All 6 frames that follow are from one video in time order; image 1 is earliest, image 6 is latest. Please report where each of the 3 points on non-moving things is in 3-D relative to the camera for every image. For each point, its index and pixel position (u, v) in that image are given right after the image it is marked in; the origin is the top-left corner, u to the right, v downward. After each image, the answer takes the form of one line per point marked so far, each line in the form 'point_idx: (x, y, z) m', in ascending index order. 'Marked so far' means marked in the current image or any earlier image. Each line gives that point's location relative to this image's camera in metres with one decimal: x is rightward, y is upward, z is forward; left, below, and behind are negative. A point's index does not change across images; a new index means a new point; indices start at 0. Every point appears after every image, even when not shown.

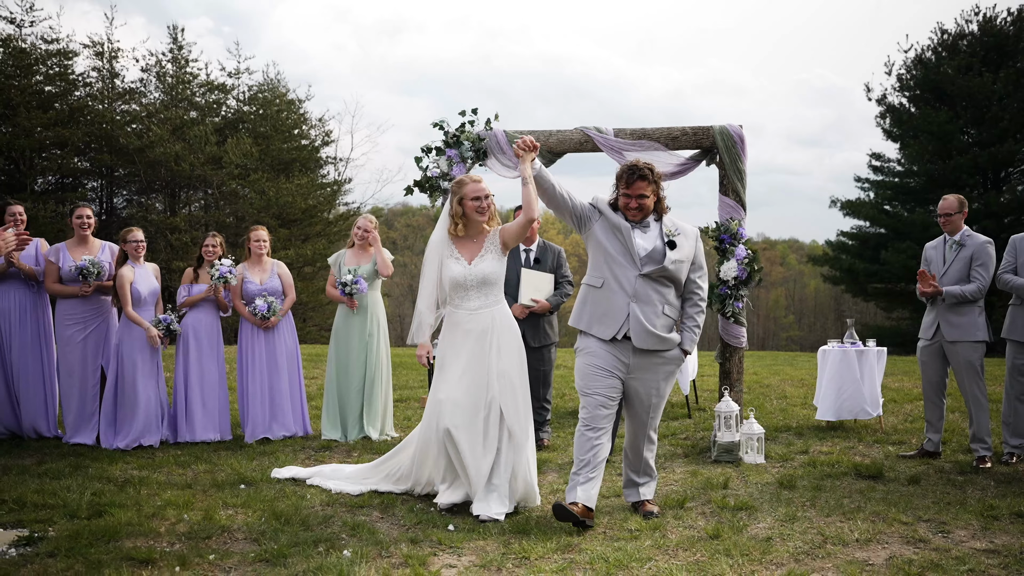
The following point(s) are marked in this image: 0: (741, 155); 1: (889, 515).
0: (+1.7, +1.0, +7.0) m
1: (+1.9, -1.1, +4.6) m
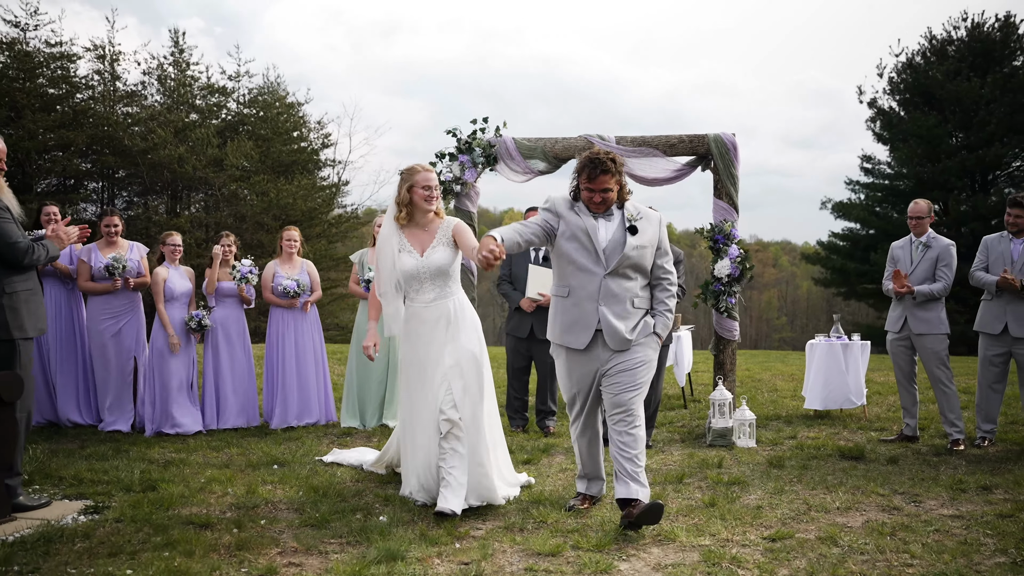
0: (+1.8, +1.0, +7.4) m
1: (+1.9, -1.1, +5.1) m
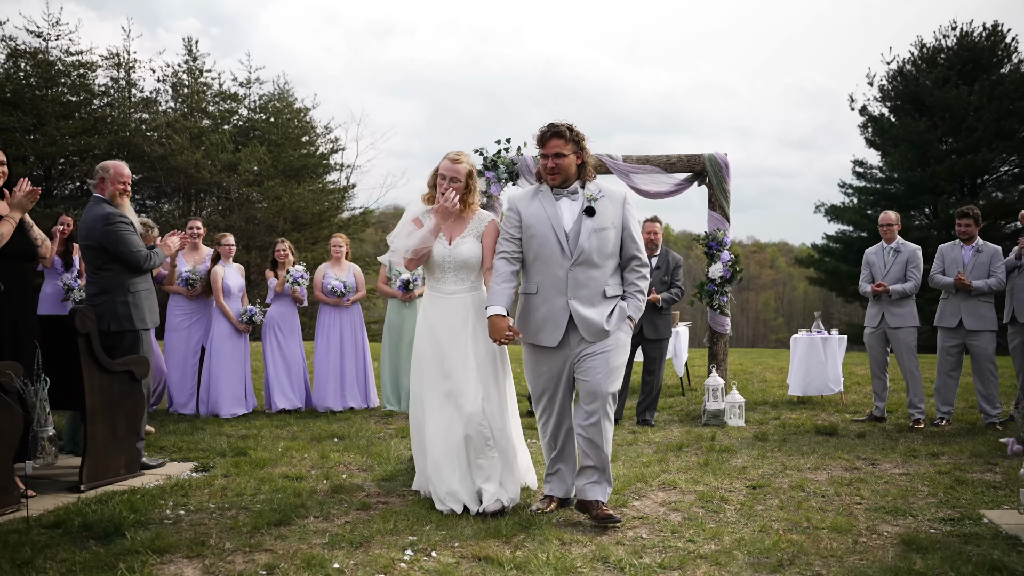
0: (+1.9, +1.0, +8.5) m
1: (+2.1, -1.1, +6.1) m
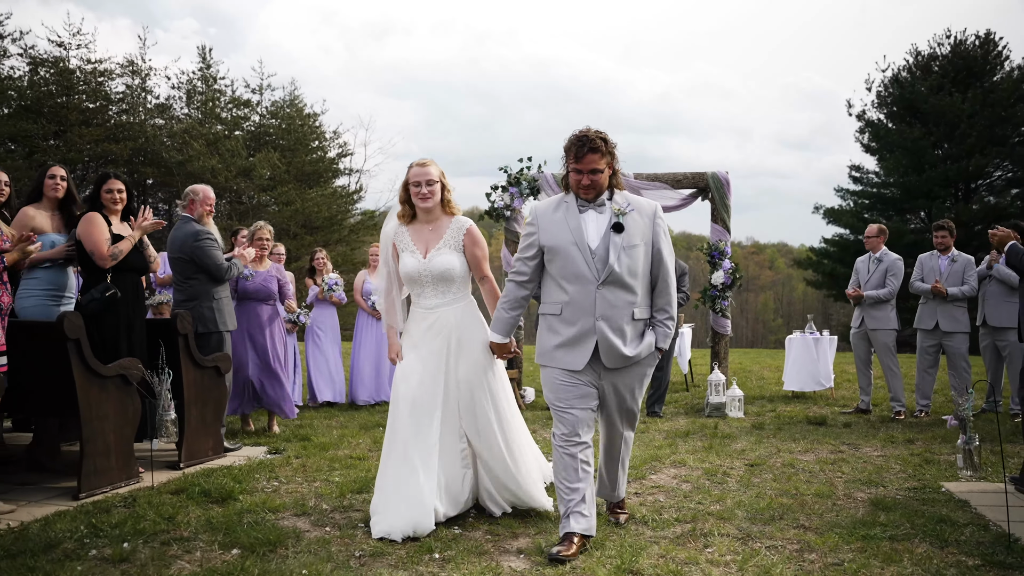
0: (+2.1, +1.0, +9.4) m
1: (+2.3, -1.1, +7.0) m
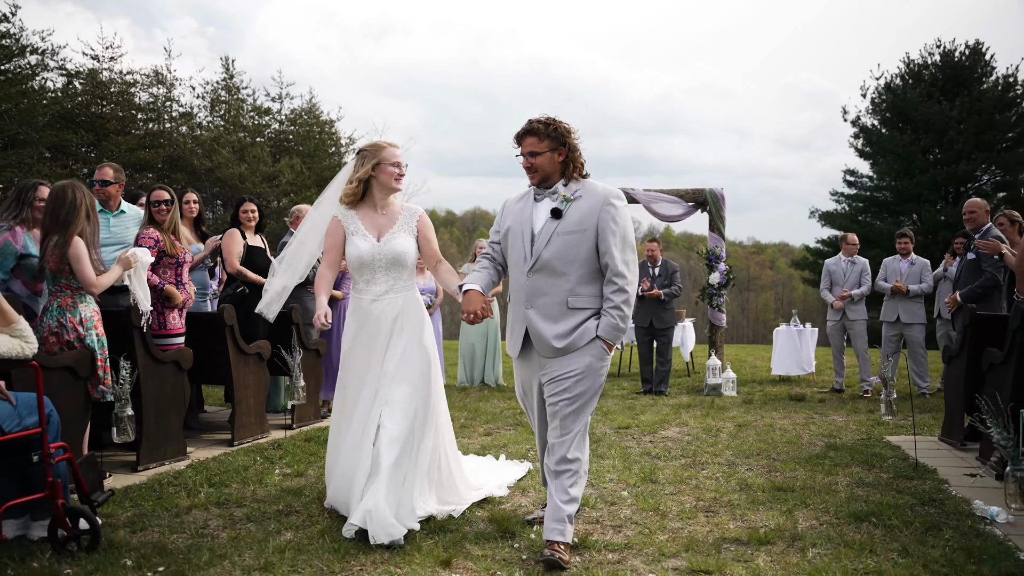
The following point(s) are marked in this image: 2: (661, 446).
0: (+2.5, +1.0, +11.0) m
1: (+2.6, -1.1, +8.6) m
2: (+1.0, -1.1, +6.4) m
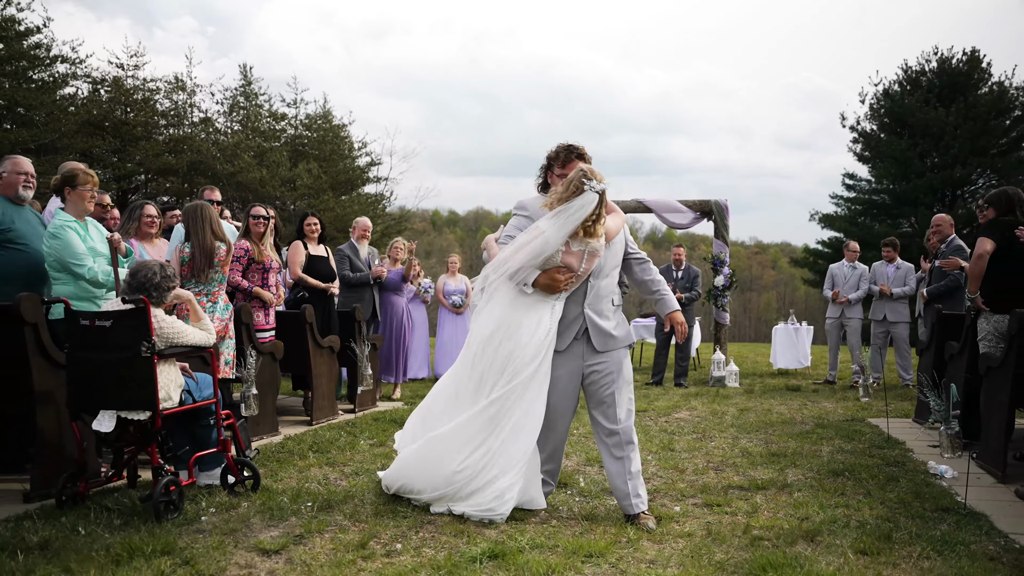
0: (+2.8, +0.9, +12.1) m
1: (+2.9, -1.1, +9.8) m
2: (+1.3, -1.1, +7.5) m
